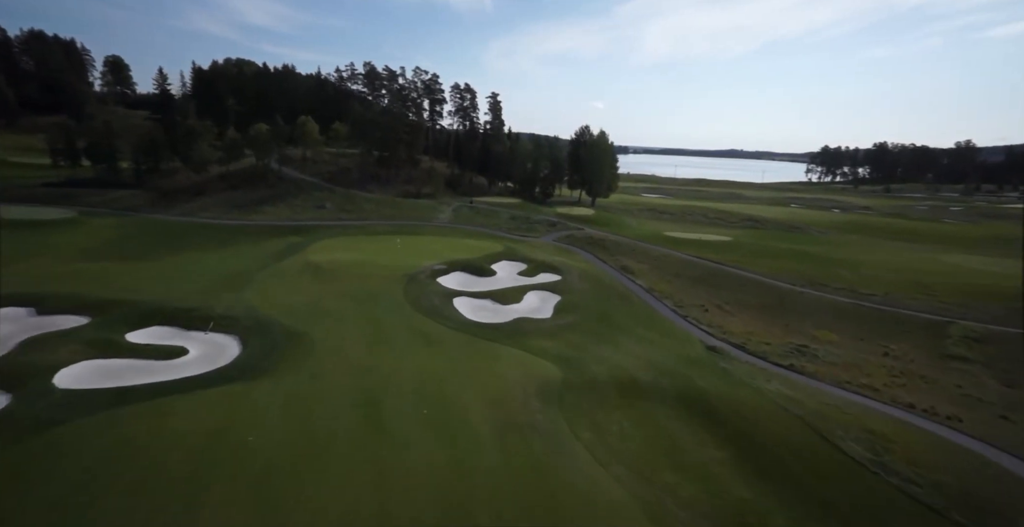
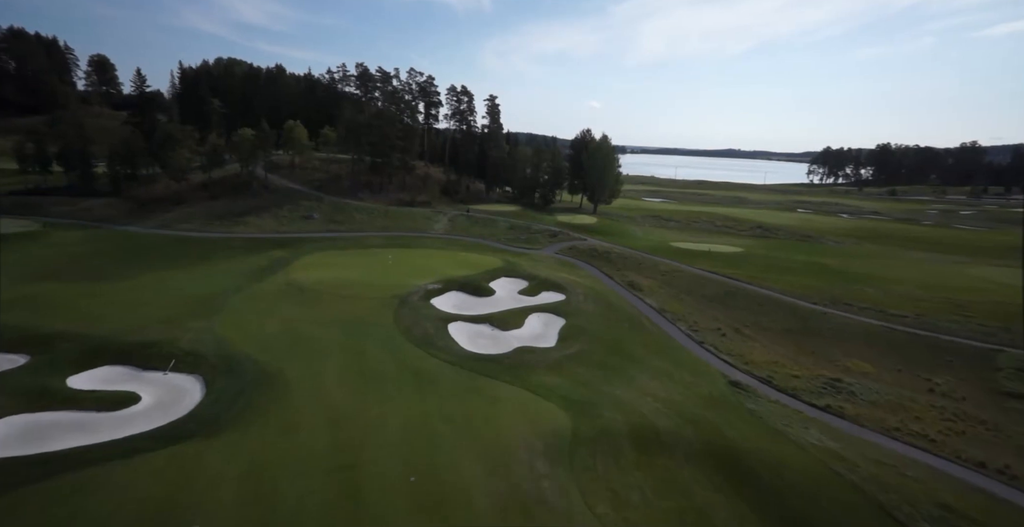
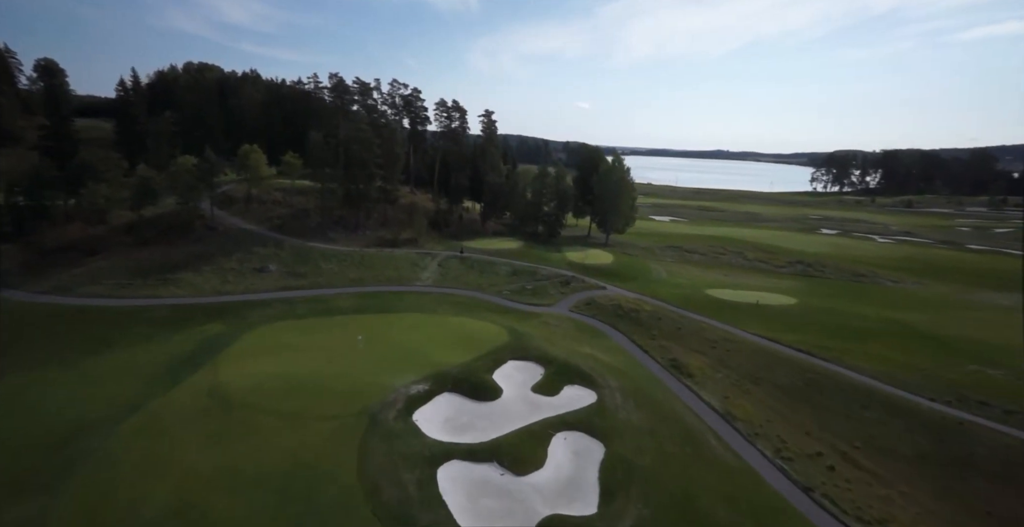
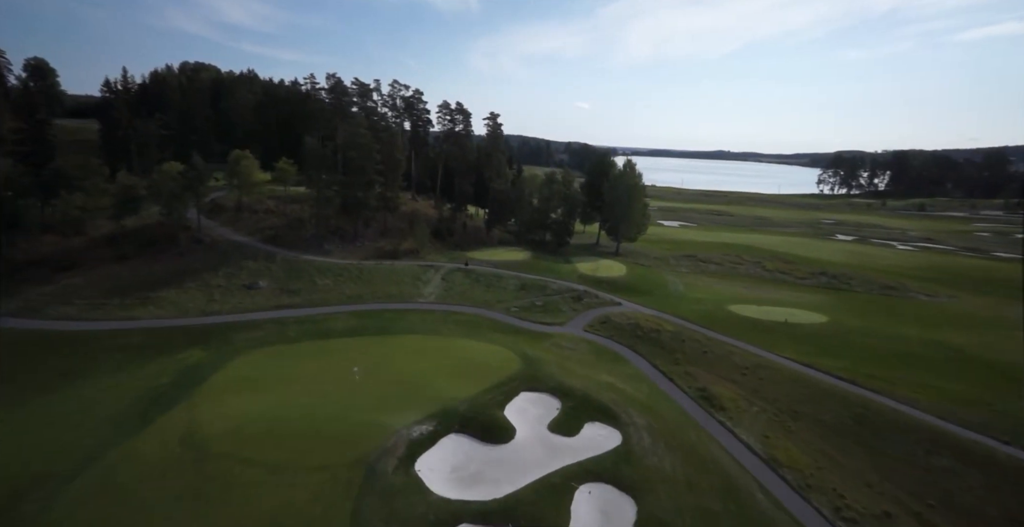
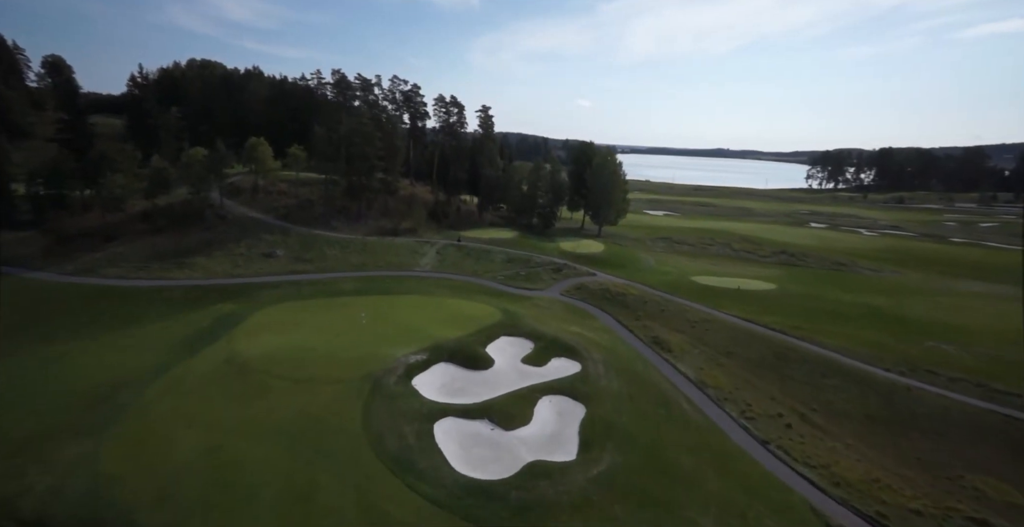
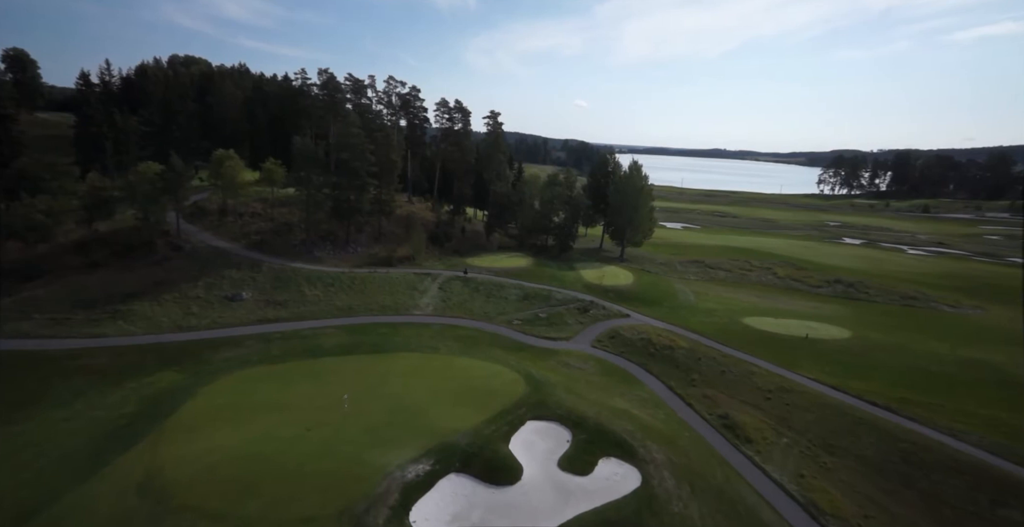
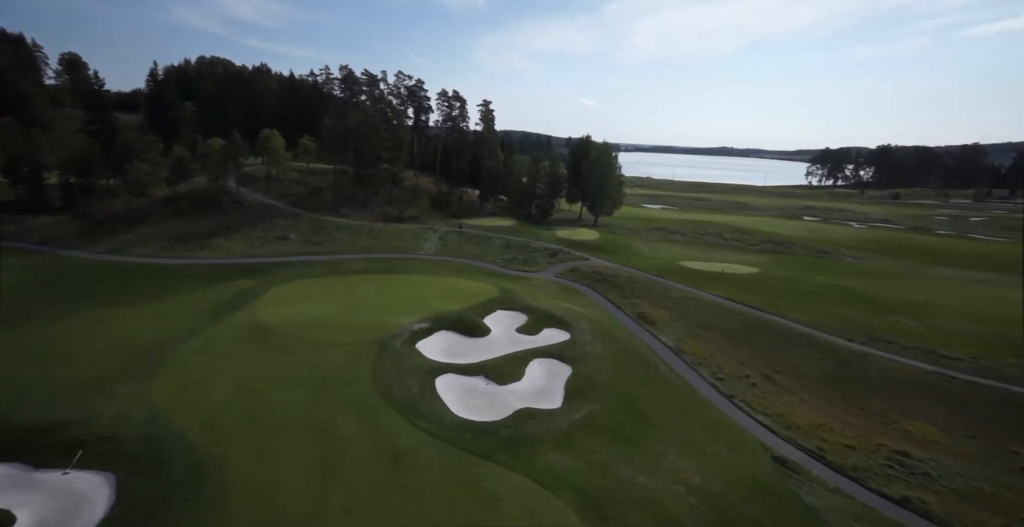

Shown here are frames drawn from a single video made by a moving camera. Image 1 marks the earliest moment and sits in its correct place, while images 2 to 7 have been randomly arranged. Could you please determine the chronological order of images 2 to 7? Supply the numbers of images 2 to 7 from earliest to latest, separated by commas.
2, 7, 5, 3, 4, 6
